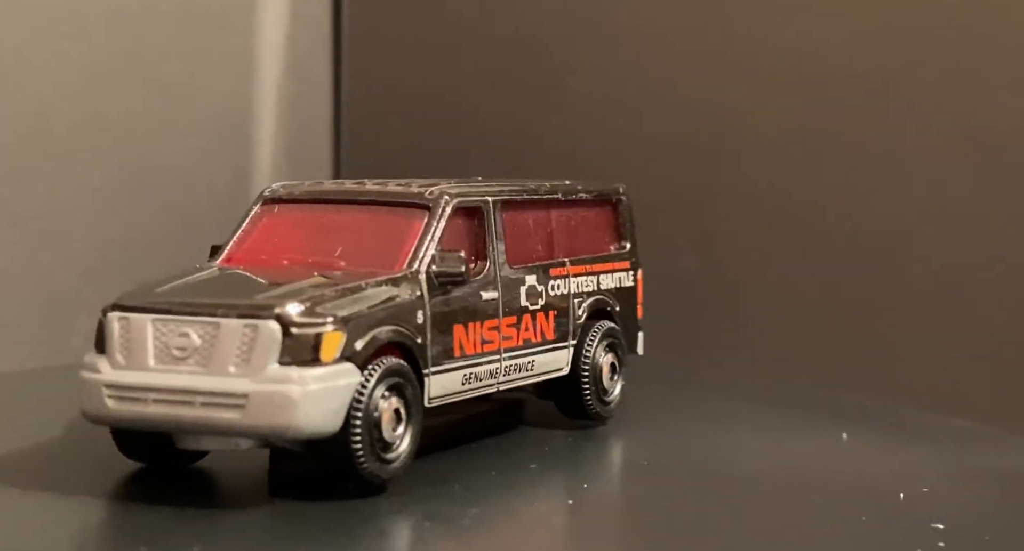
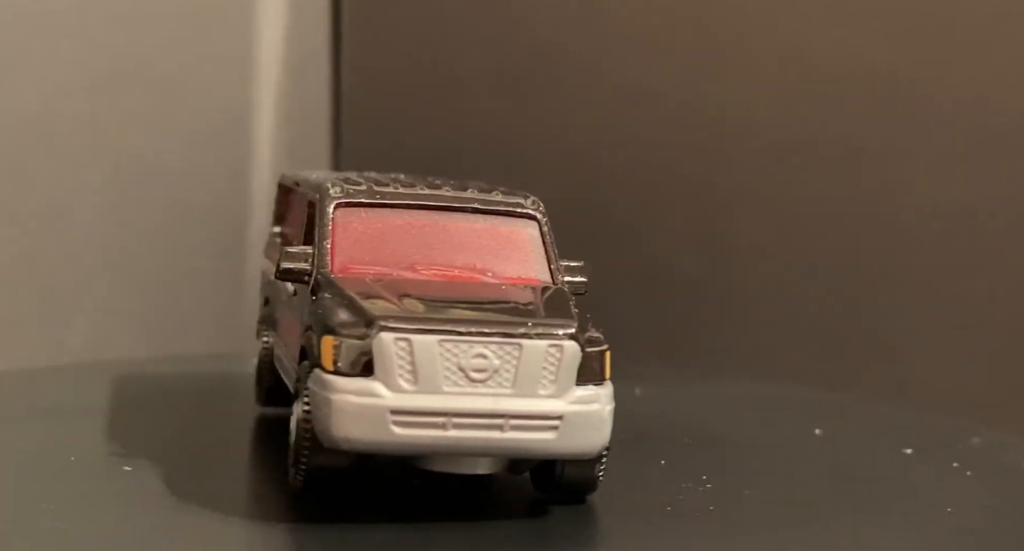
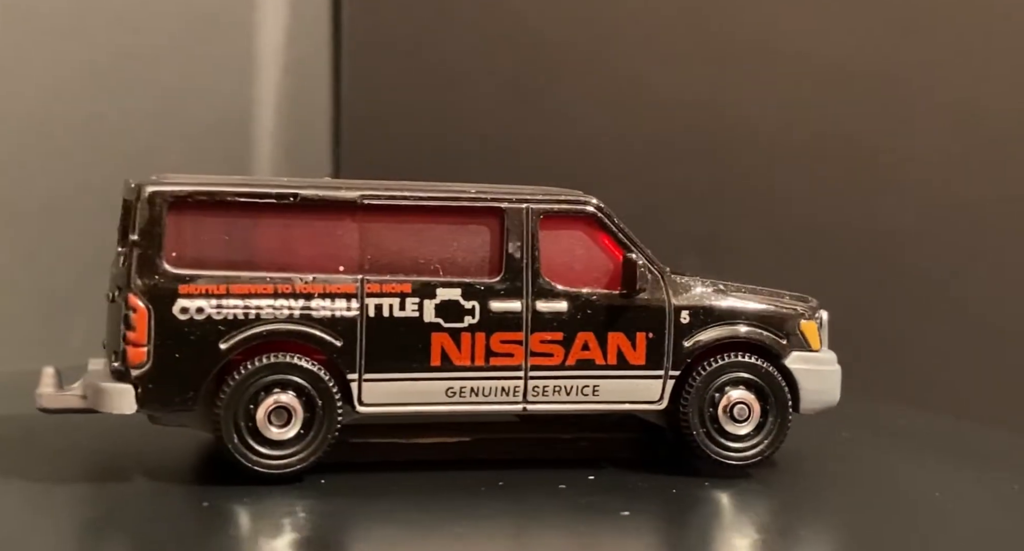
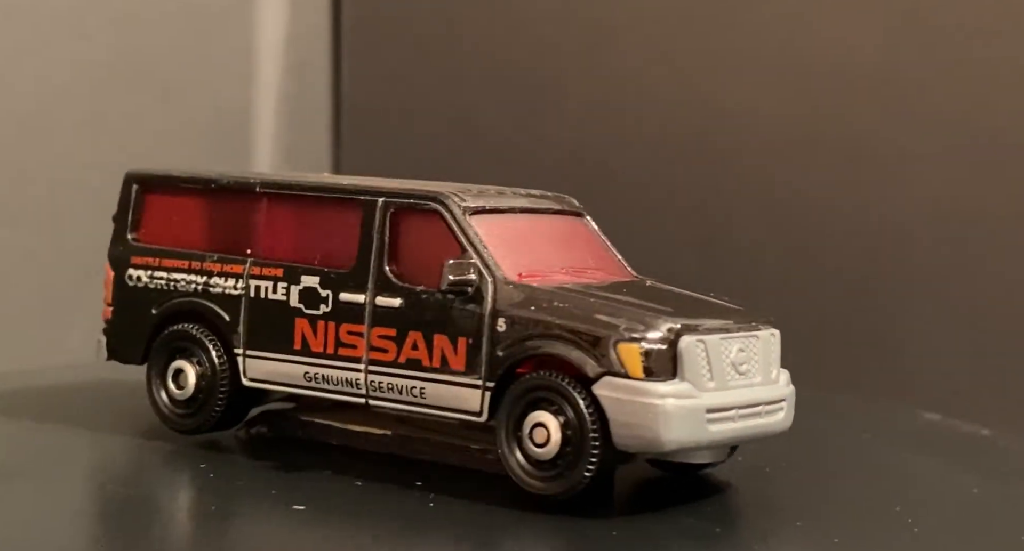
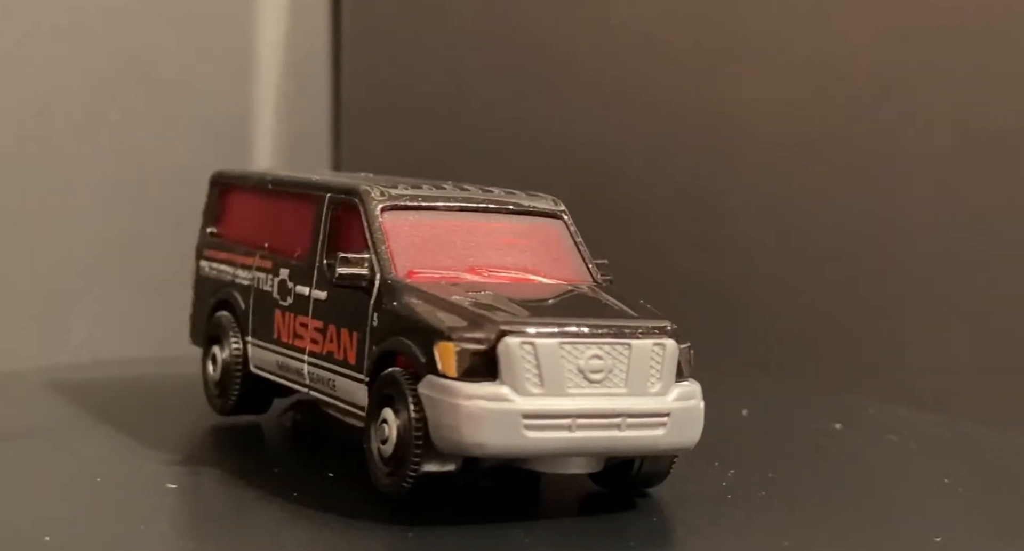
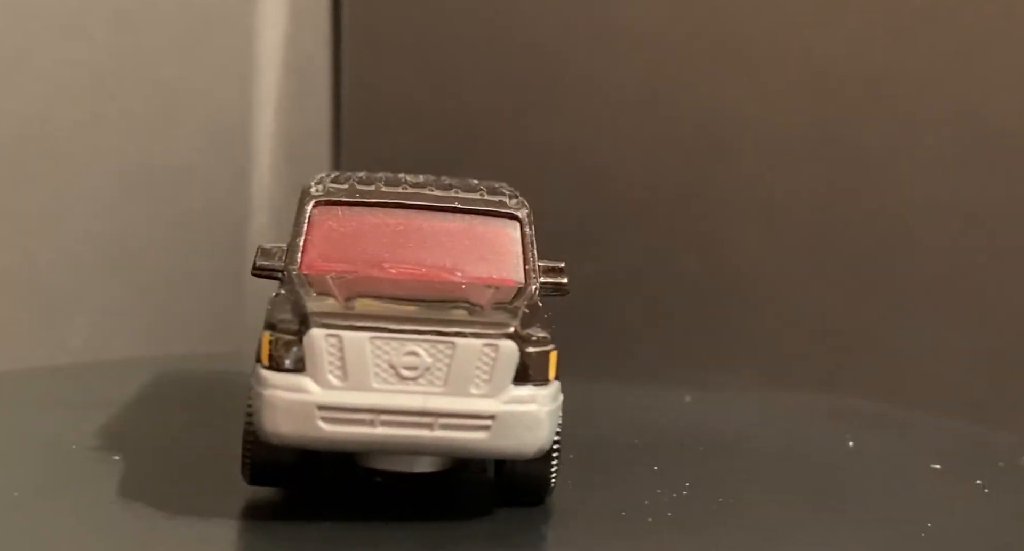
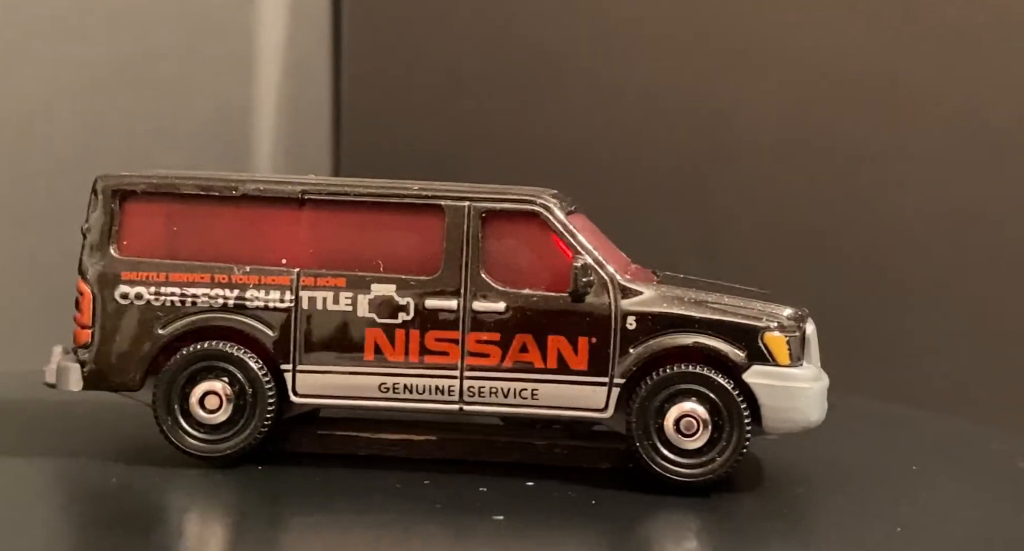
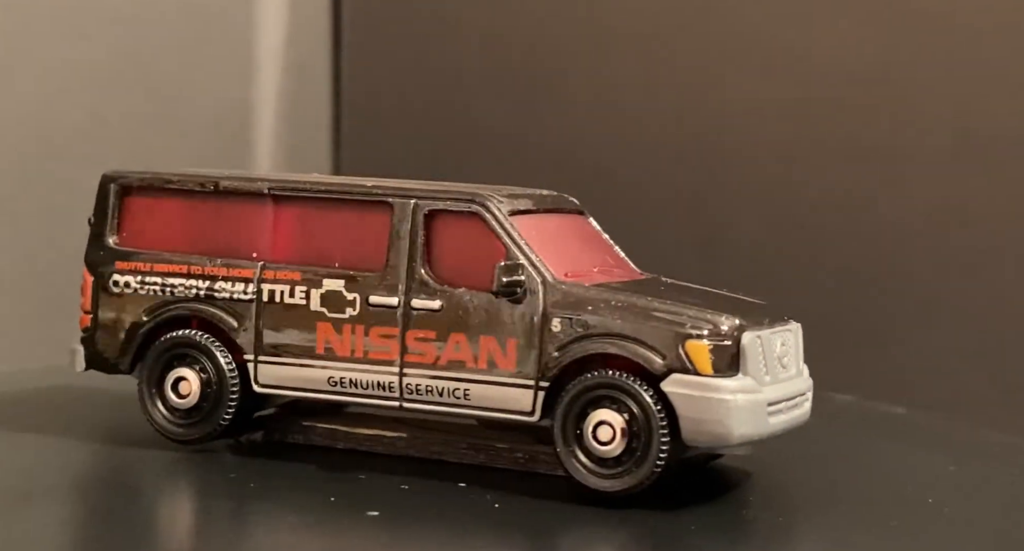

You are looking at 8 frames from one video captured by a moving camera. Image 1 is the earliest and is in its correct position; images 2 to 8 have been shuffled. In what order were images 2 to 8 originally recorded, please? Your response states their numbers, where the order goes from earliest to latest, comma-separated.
6, 2, 5, 4, 8, 7, 3
